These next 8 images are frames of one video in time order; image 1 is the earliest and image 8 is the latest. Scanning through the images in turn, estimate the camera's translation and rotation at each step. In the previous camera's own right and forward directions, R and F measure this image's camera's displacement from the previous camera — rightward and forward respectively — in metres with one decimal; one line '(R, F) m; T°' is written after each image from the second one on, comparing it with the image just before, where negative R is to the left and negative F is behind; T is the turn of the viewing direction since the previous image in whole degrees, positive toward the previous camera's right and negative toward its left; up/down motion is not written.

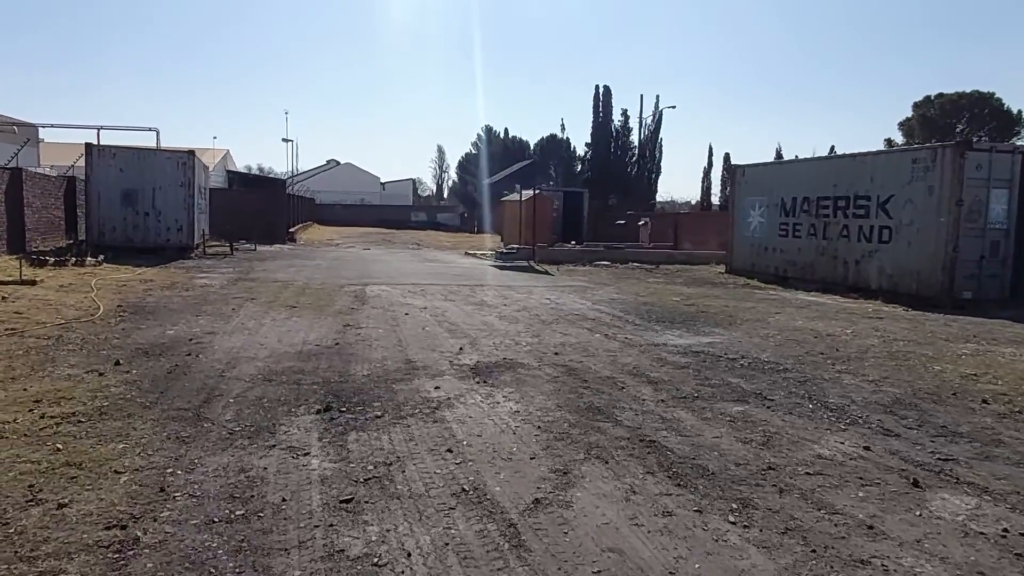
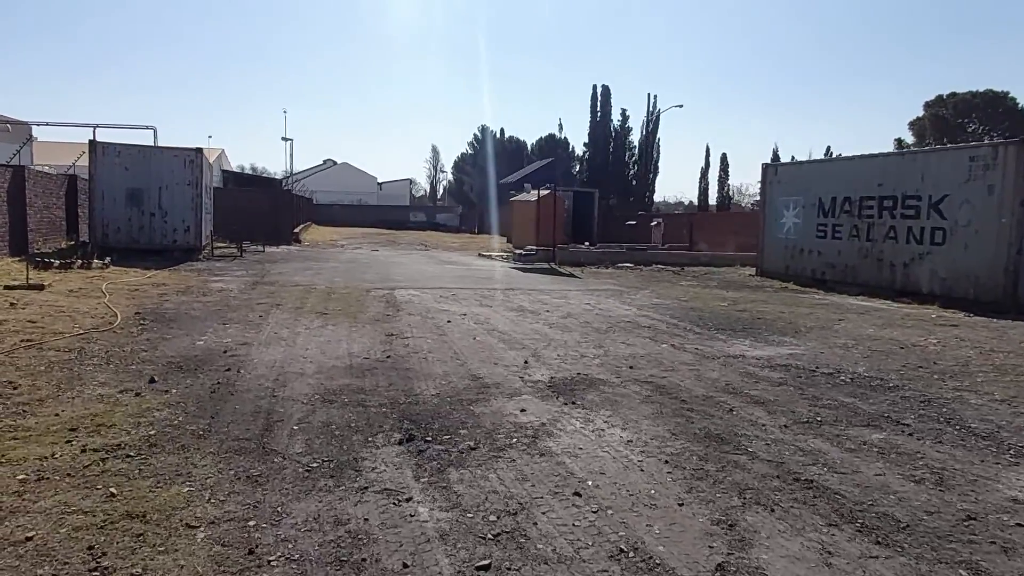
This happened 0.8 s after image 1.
(-0.8, +0.7) m; +1°
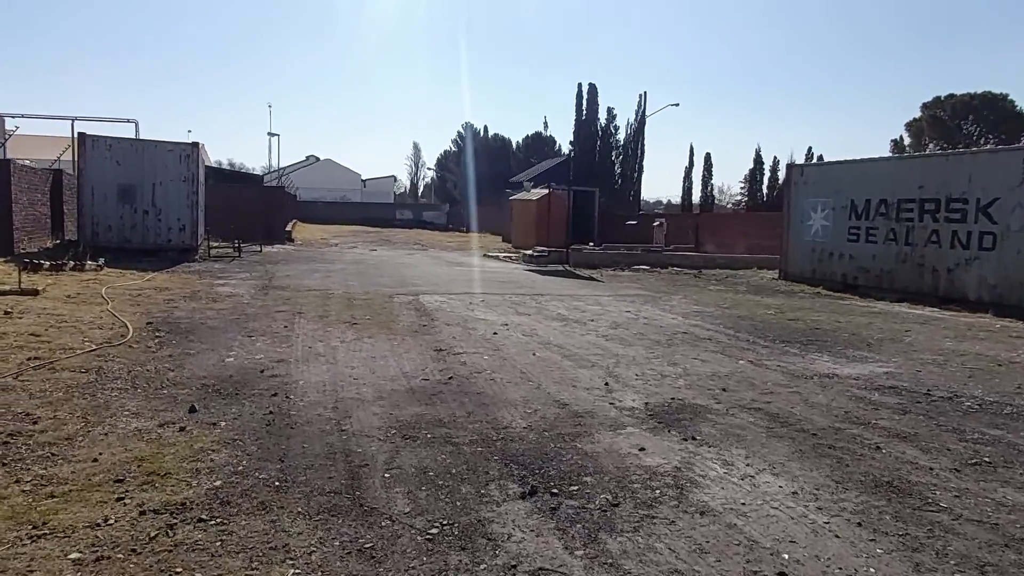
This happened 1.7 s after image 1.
(-1.0, +0.8) m; +2°
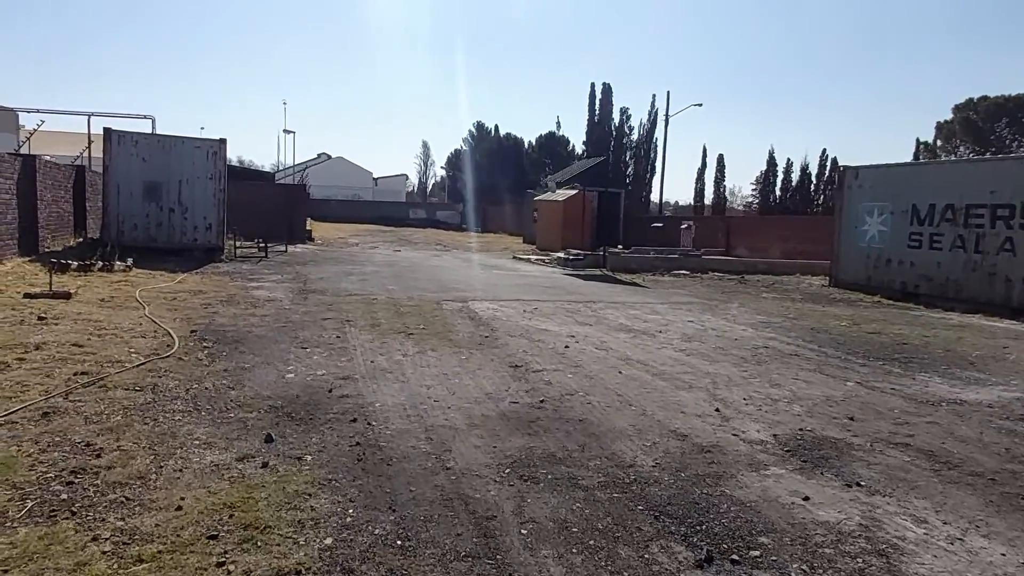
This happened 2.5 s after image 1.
(-0.8, +0.7) m; -1°
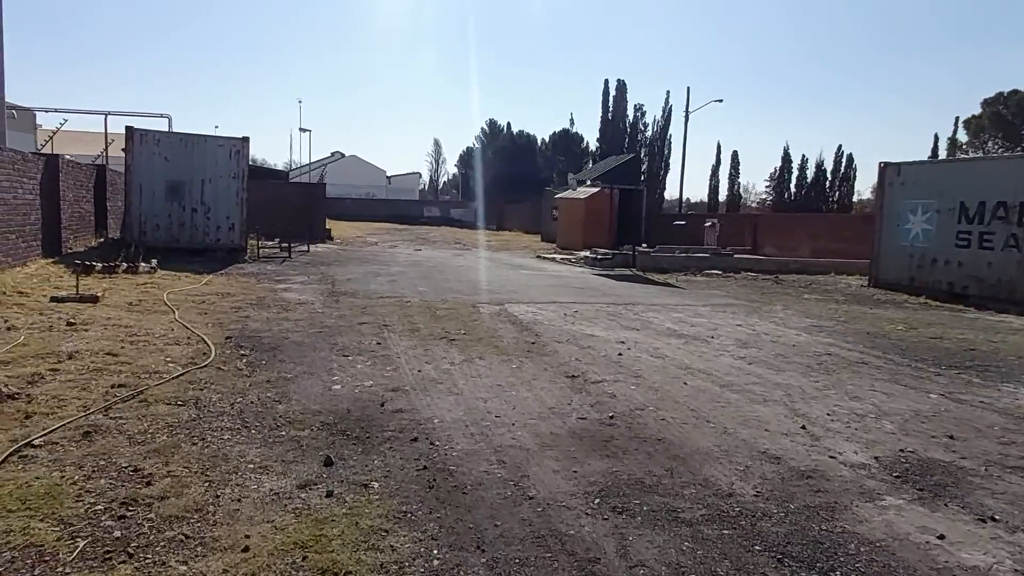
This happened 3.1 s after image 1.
(-0.5, +0.4) m; -1°
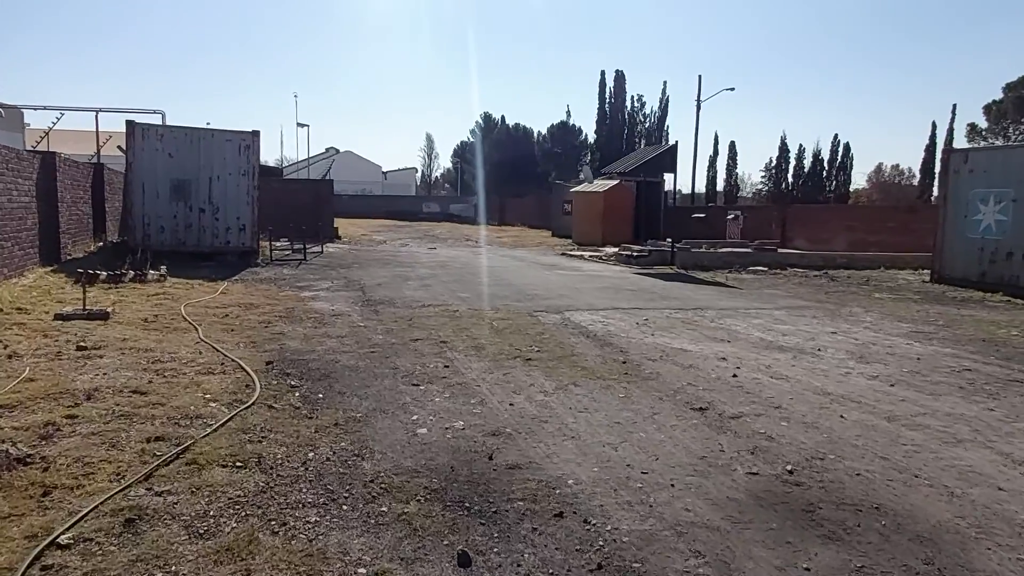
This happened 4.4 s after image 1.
(-1.0, +1.2) m; +1°
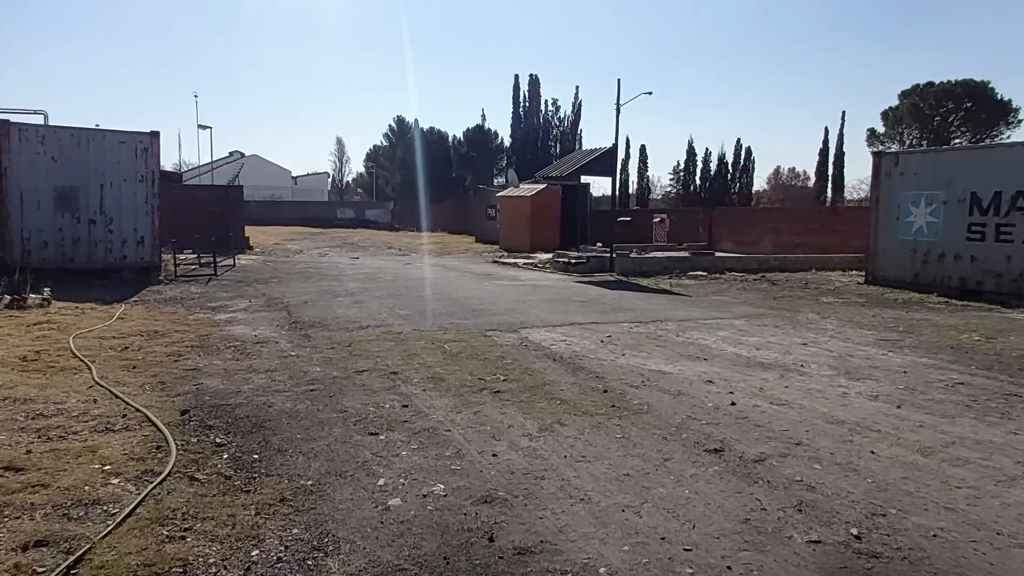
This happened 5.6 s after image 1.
(-0.5, +1.0) m; +7°
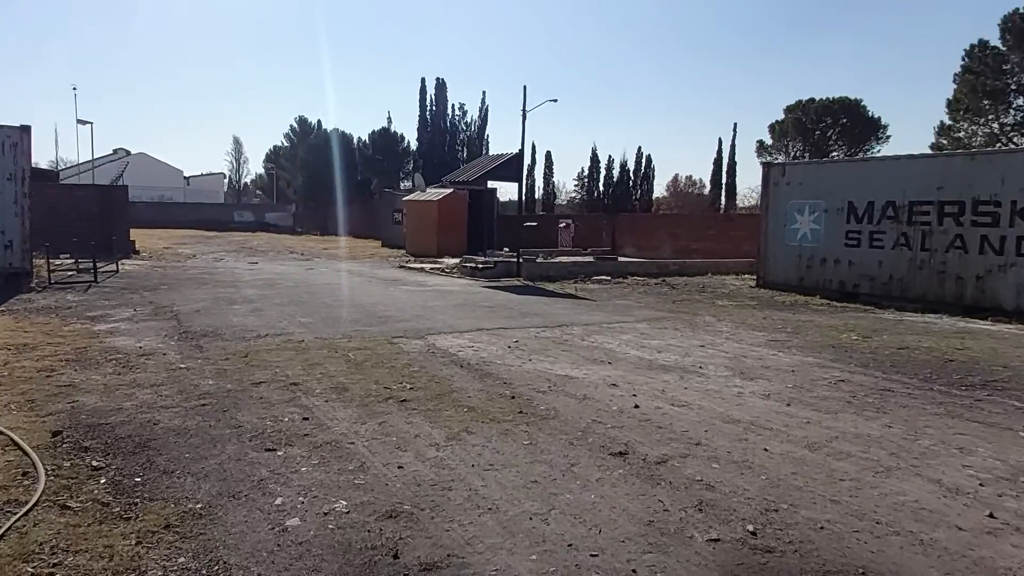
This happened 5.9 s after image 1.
(0.0, +0.1) m; +8°
